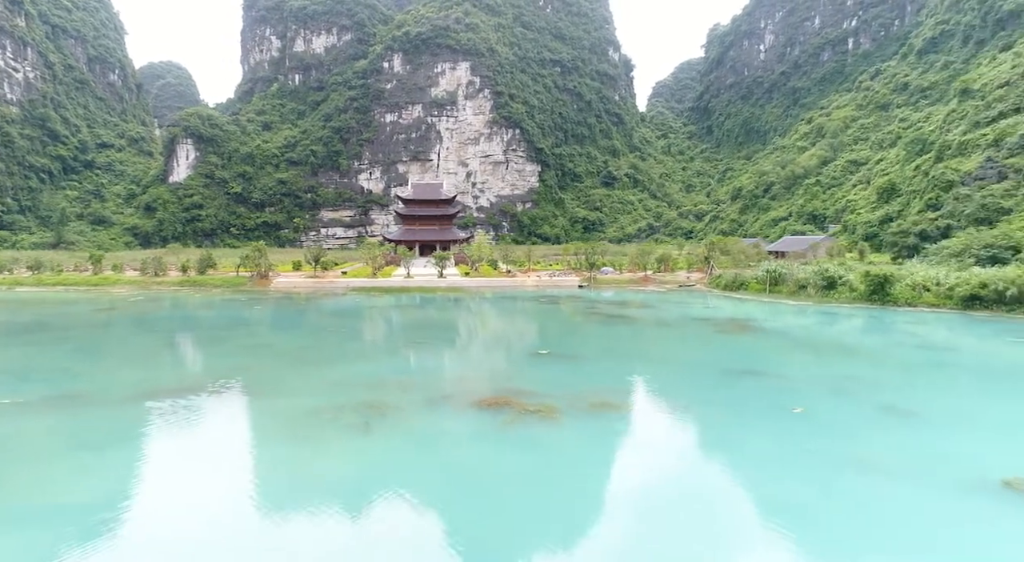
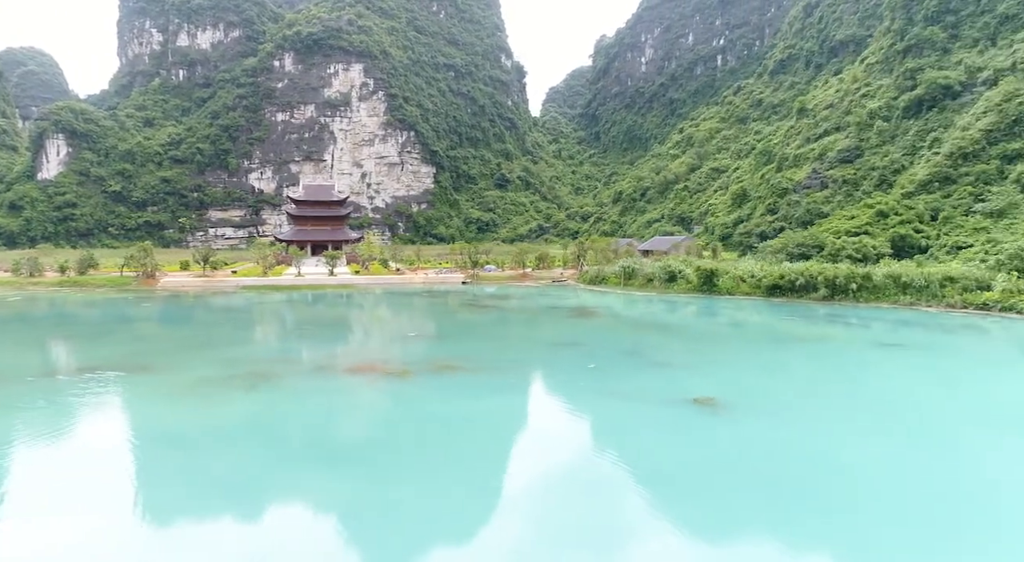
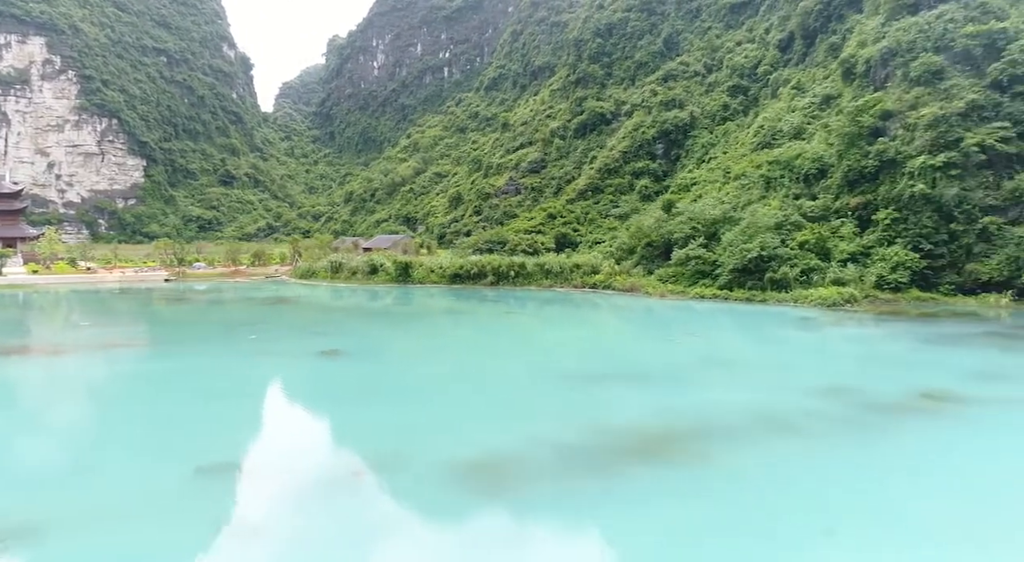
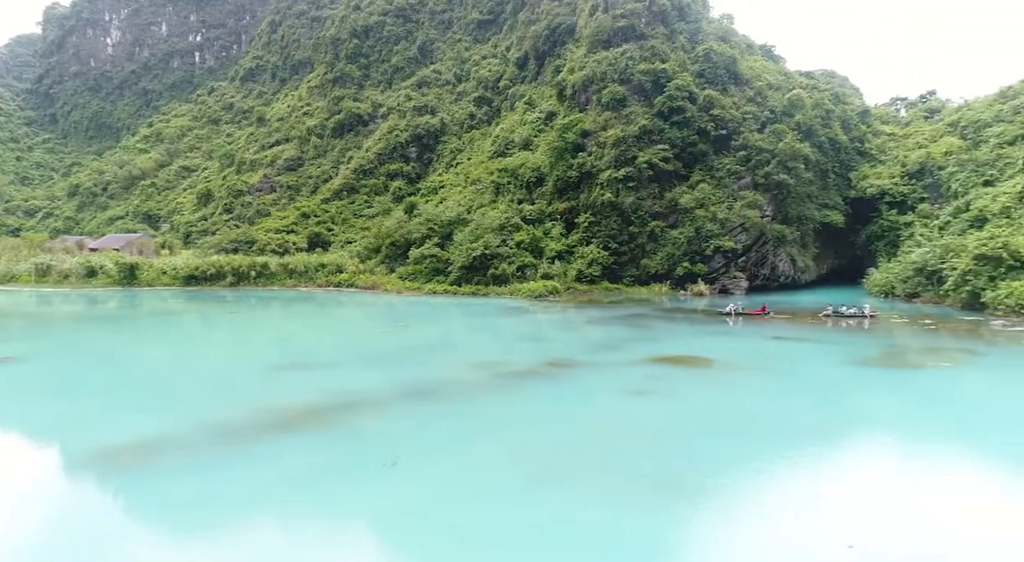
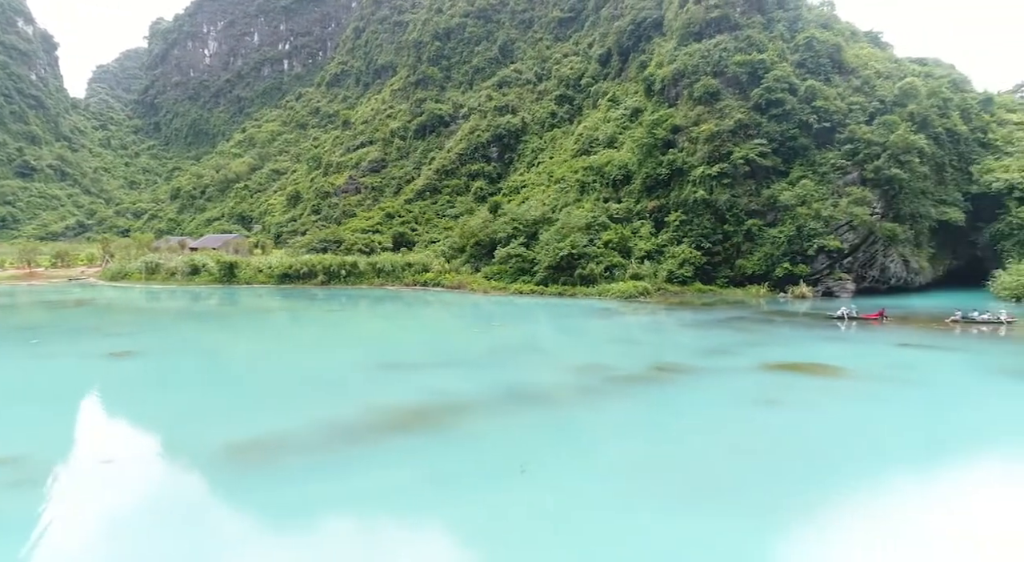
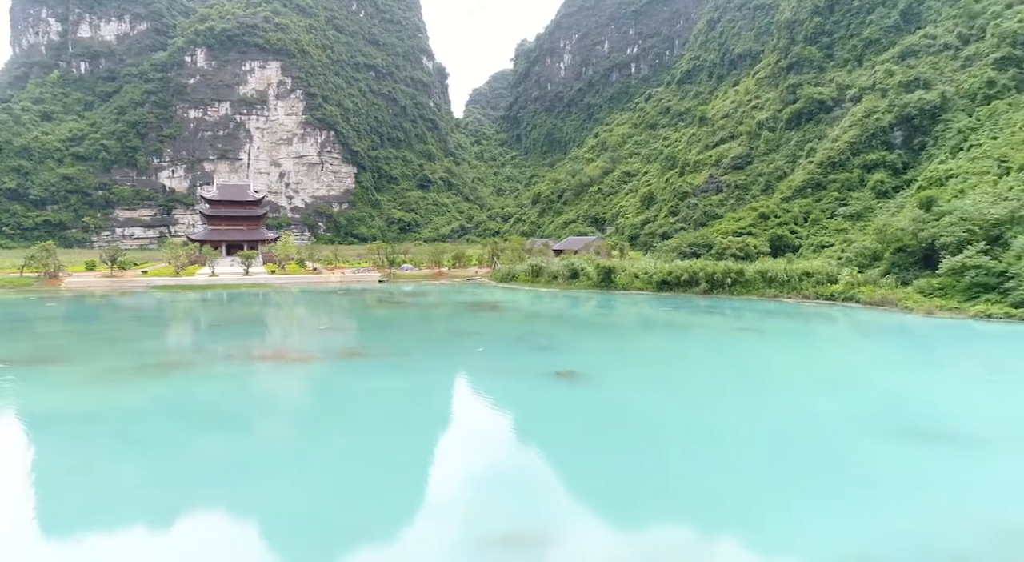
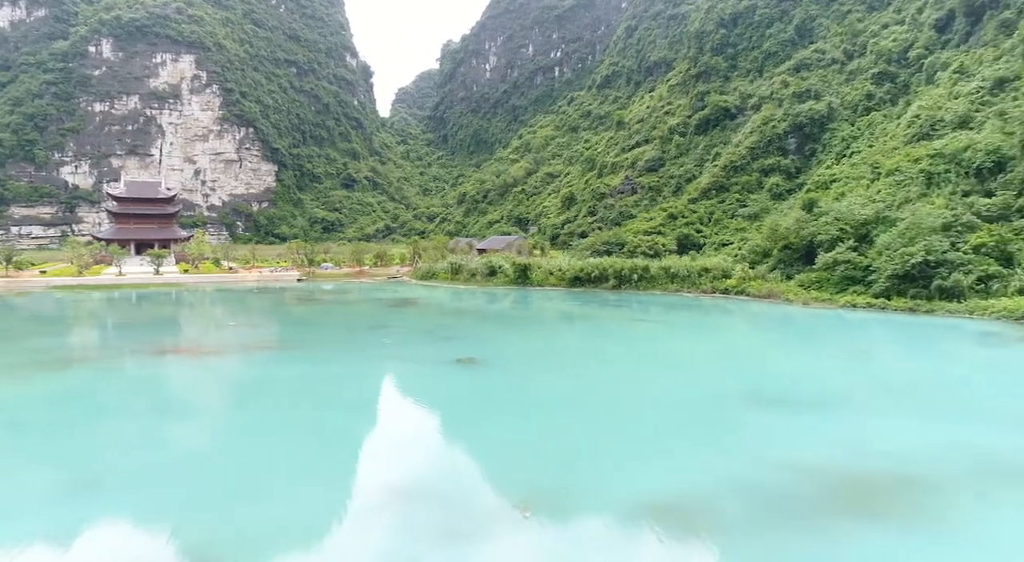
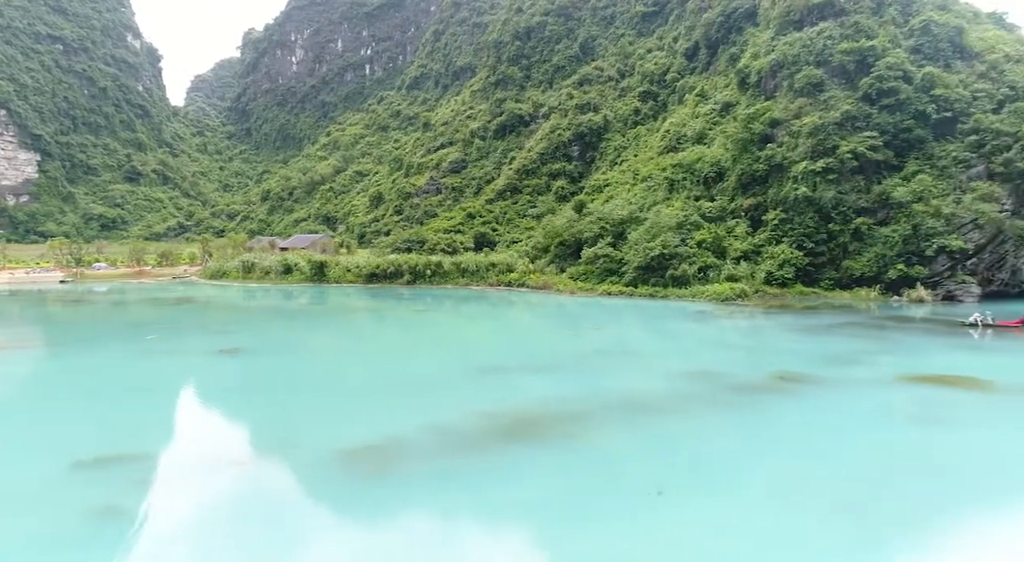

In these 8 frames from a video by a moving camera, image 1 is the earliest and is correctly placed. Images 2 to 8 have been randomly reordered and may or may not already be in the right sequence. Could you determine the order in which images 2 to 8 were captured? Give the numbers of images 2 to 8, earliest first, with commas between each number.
2, 6, 7, 3, 8, 5, 4
